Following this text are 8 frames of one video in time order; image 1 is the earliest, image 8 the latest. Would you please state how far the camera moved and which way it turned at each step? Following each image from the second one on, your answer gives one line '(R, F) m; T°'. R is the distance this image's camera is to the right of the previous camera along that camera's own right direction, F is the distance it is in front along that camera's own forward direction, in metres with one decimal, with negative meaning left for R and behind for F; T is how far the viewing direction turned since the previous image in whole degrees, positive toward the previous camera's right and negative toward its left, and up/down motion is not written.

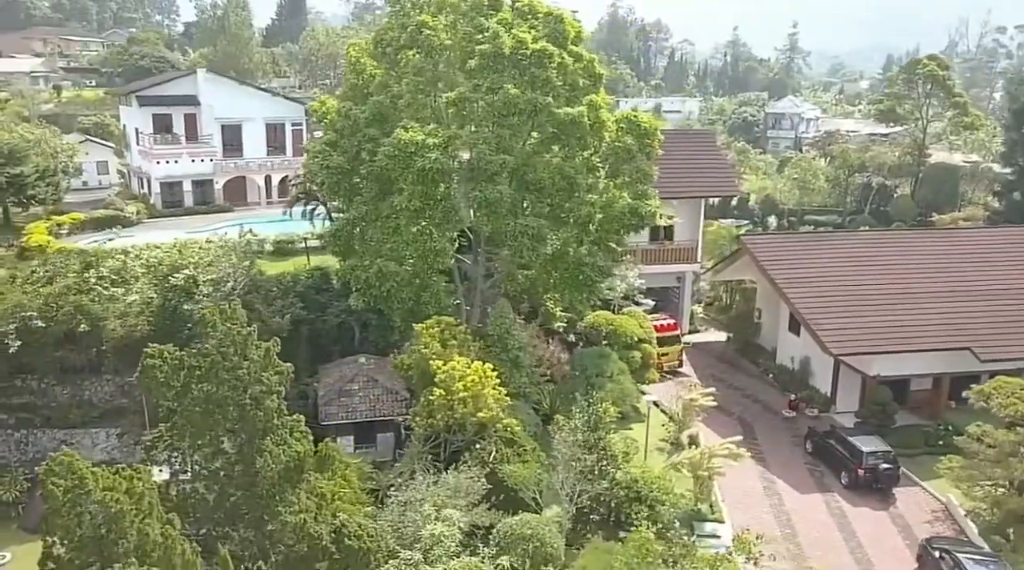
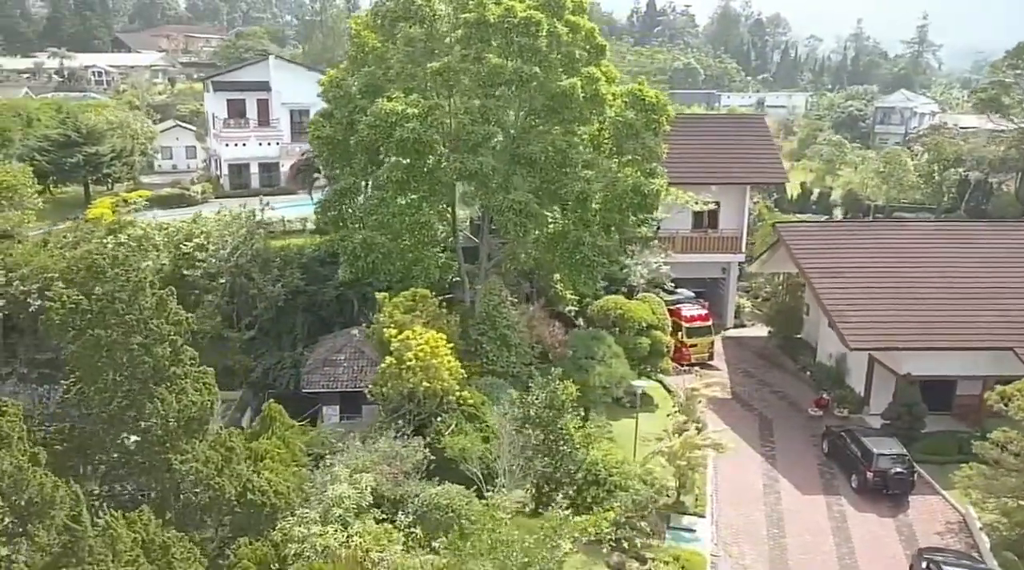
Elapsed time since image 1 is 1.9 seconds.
(+3.2, +0.7) m; -8°
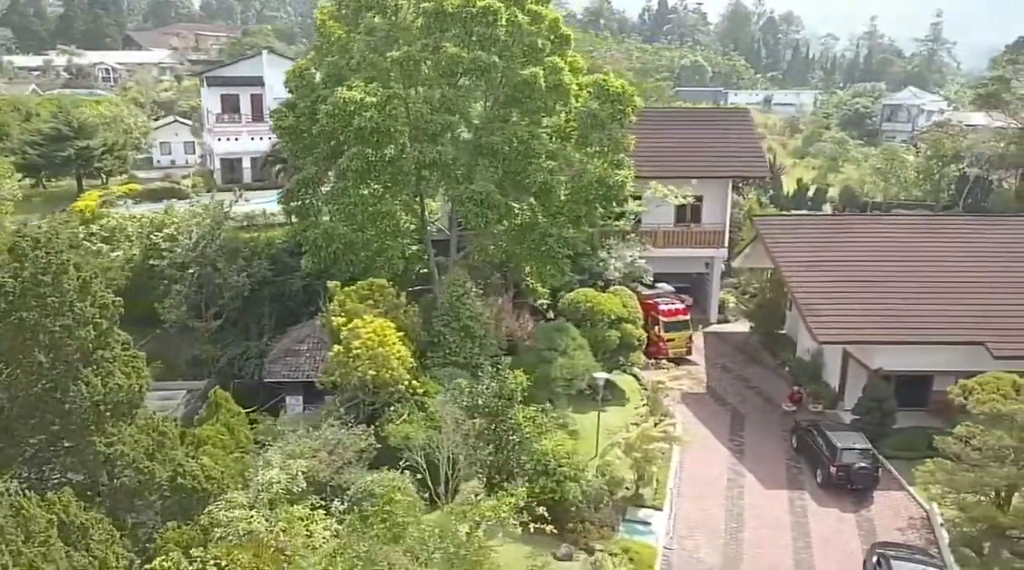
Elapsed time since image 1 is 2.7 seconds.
(+1.4, +0.1) m; -1°
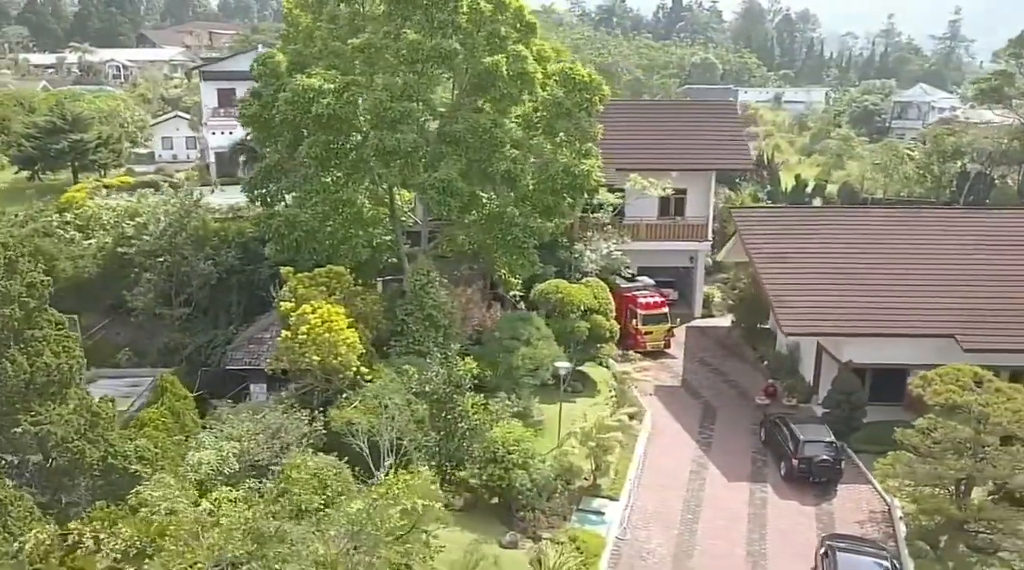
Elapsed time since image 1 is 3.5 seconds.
(+1.4, +0.1) m; -1°
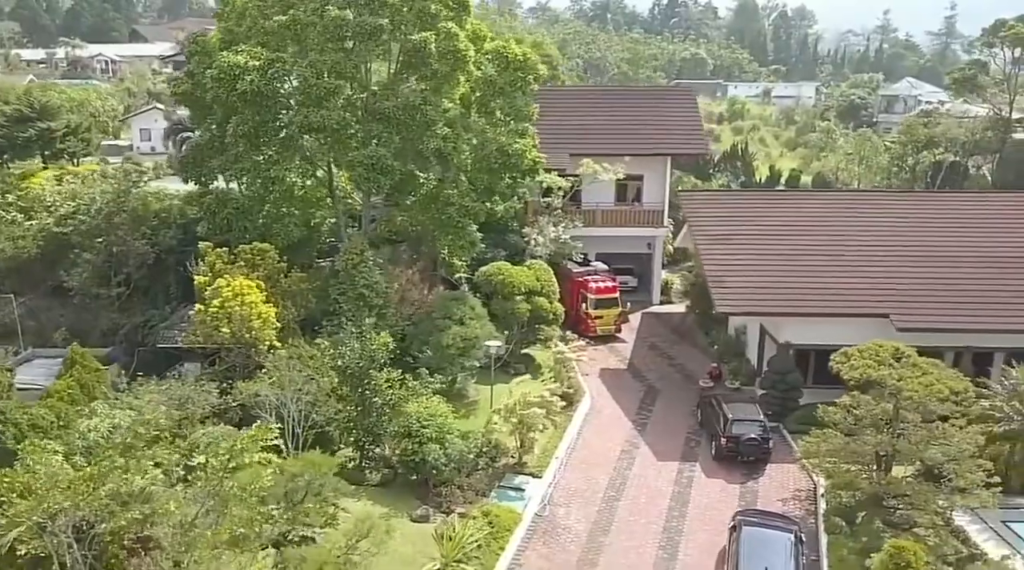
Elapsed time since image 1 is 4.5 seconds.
(+1.8, +0.1) m; 0°
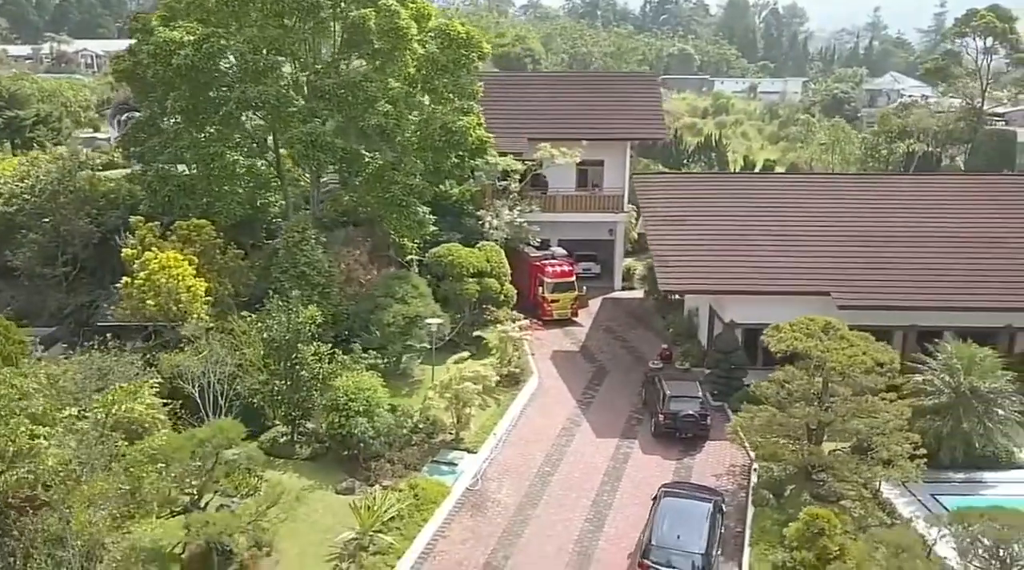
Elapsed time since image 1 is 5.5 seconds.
(+1.4, 0.0) m; 0°
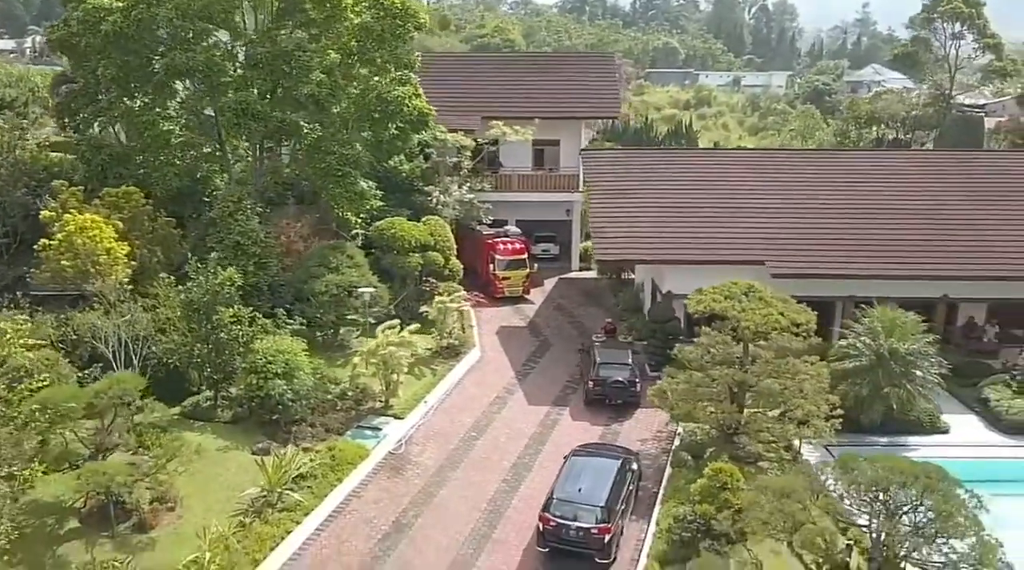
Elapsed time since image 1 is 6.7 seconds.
(+1.6, 0.0) m; 0°
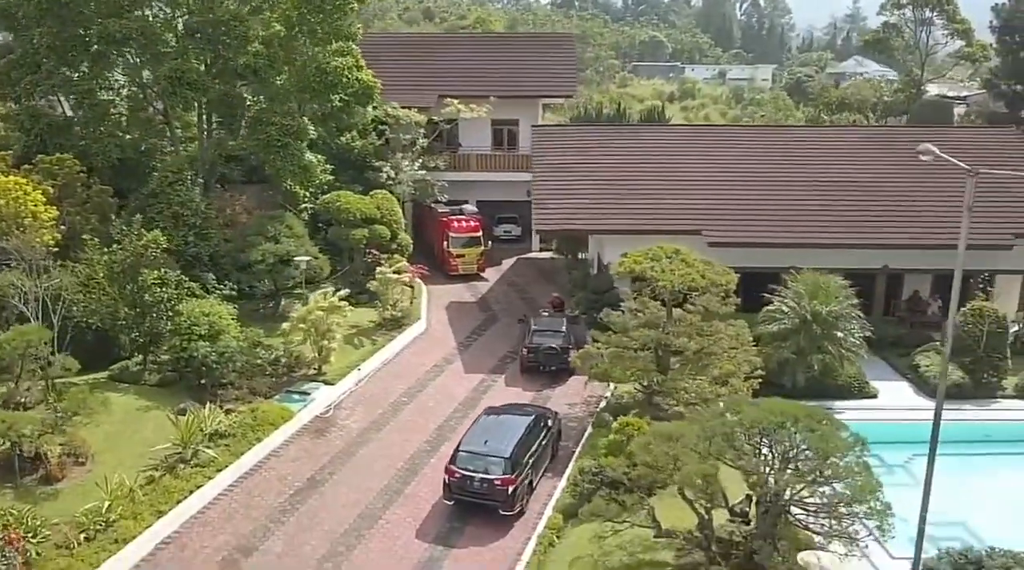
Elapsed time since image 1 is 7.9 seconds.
(+1.5, 0.0) m; 0°
